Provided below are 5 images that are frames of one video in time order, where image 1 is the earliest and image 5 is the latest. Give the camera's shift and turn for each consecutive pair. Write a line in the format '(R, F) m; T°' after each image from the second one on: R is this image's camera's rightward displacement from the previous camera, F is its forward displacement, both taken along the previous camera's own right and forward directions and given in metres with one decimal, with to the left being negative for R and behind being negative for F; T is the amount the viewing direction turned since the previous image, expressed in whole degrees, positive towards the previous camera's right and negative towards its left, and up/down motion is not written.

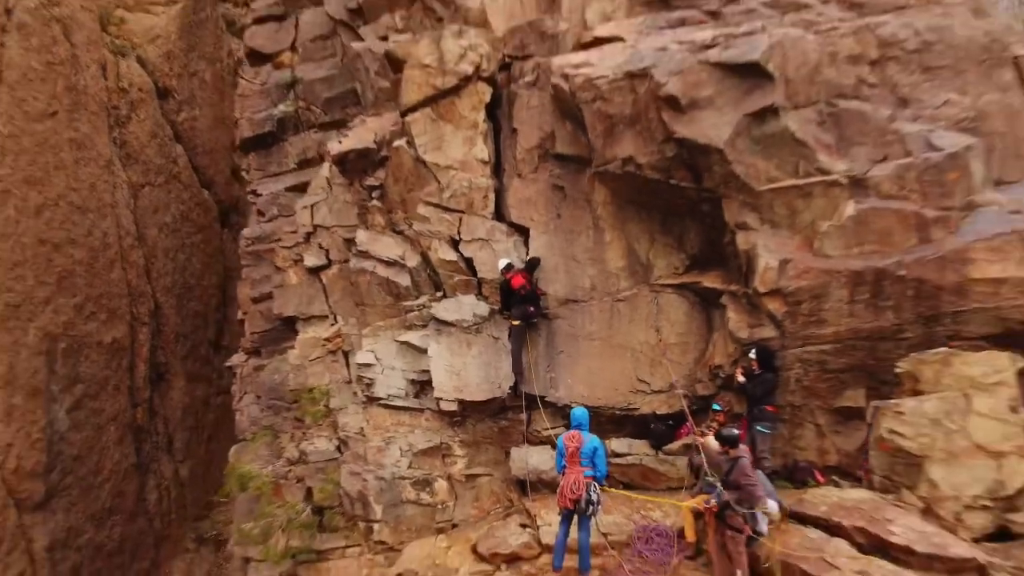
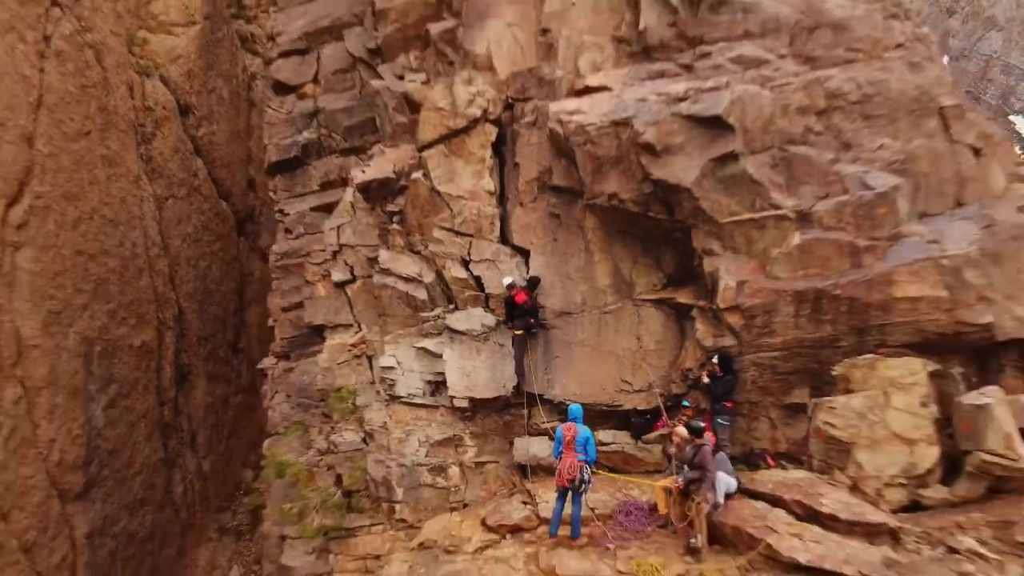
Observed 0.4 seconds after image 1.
(0.0, -0.4) m; 0°
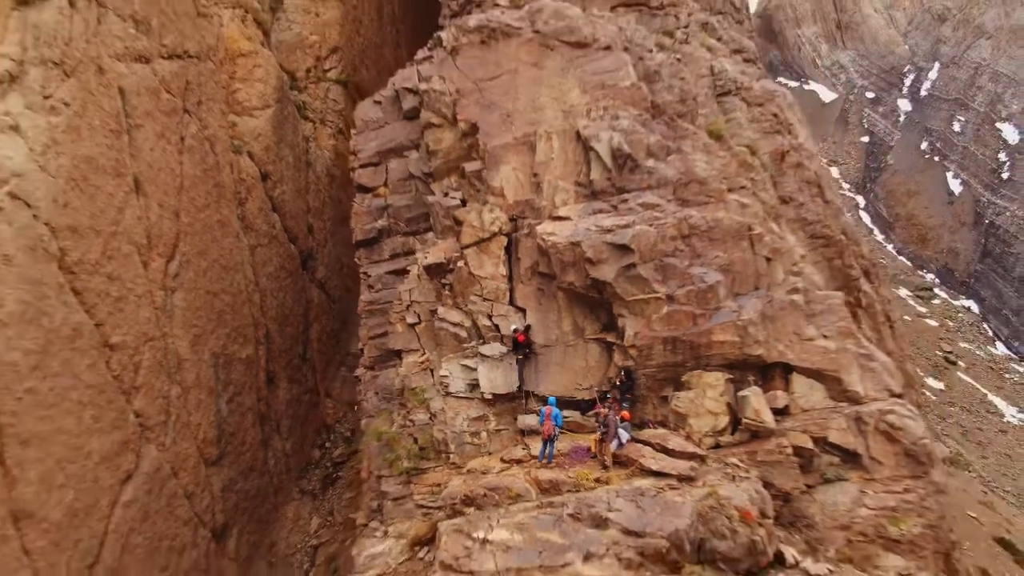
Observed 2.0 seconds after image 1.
(0.0, -2.3) m; 0°
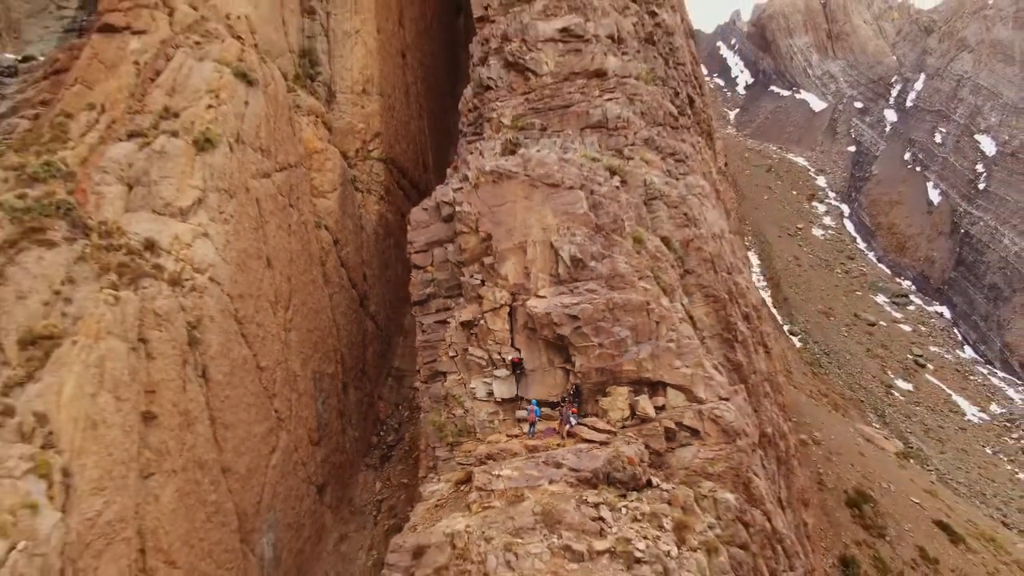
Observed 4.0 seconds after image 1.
(0.0, -3.8) m; 0°
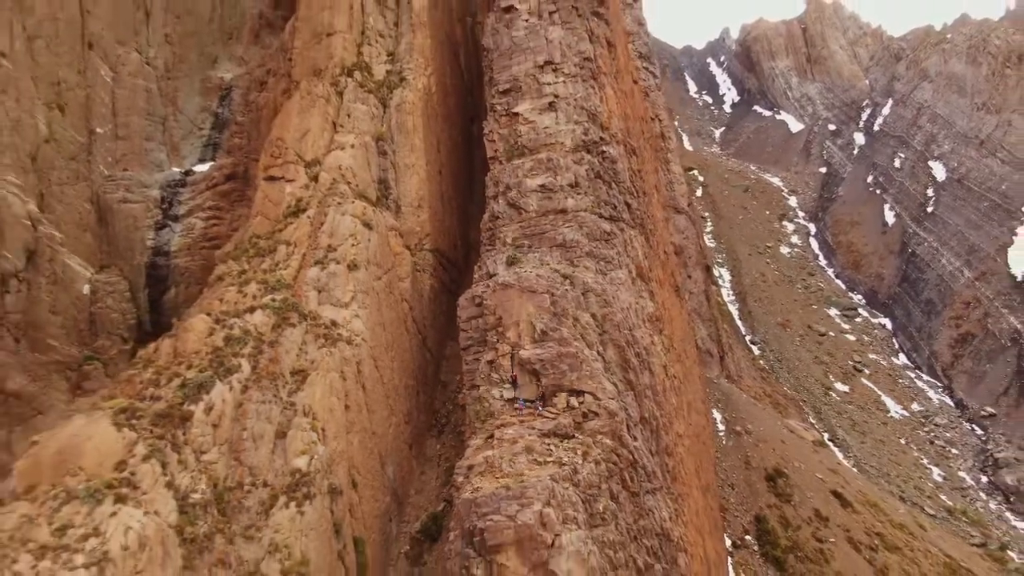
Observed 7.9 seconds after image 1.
(0.0, -9.7) m; 0°
